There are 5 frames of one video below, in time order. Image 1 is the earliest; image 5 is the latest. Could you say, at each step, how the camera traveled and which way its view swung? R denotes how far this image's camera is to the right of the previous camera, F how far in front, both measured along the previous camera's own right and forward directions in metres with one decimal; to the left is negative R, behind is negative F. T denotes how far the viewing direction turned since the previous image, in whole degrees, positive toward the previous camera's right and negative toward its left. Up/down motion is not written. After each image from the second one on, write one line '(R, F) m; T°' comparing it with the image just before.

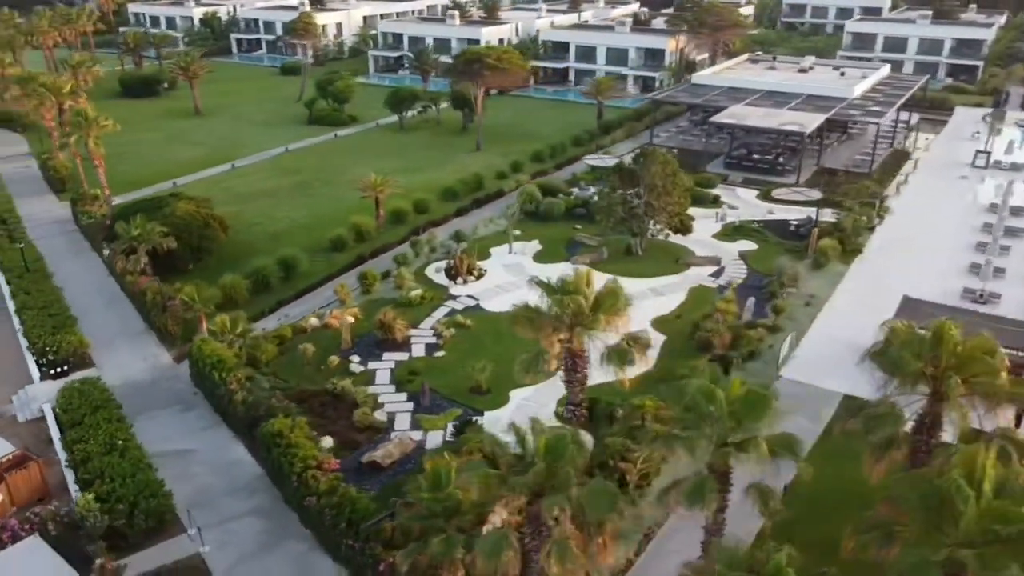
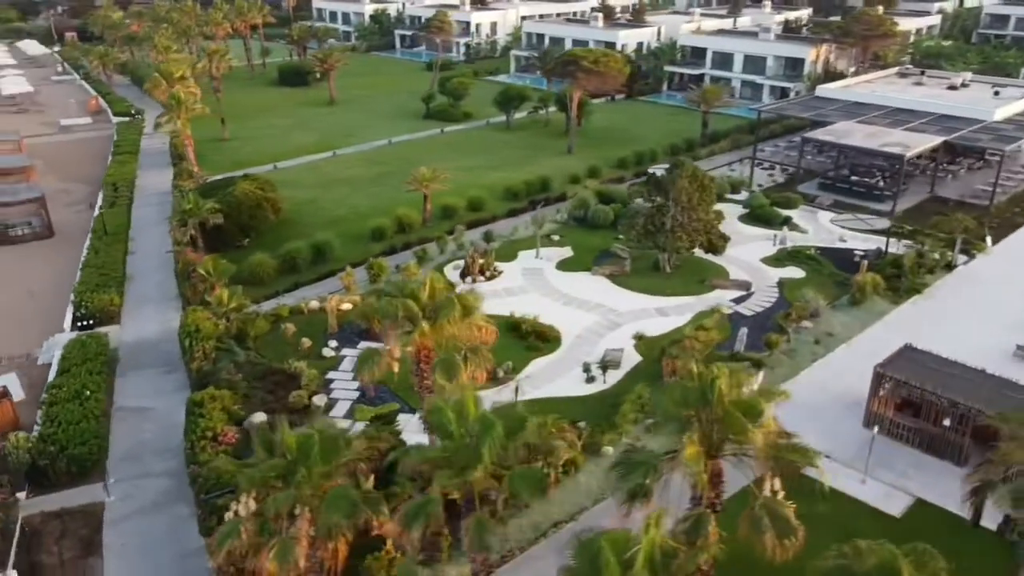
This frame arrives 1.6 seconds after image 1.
(+7.9, +1.3) m; -13°
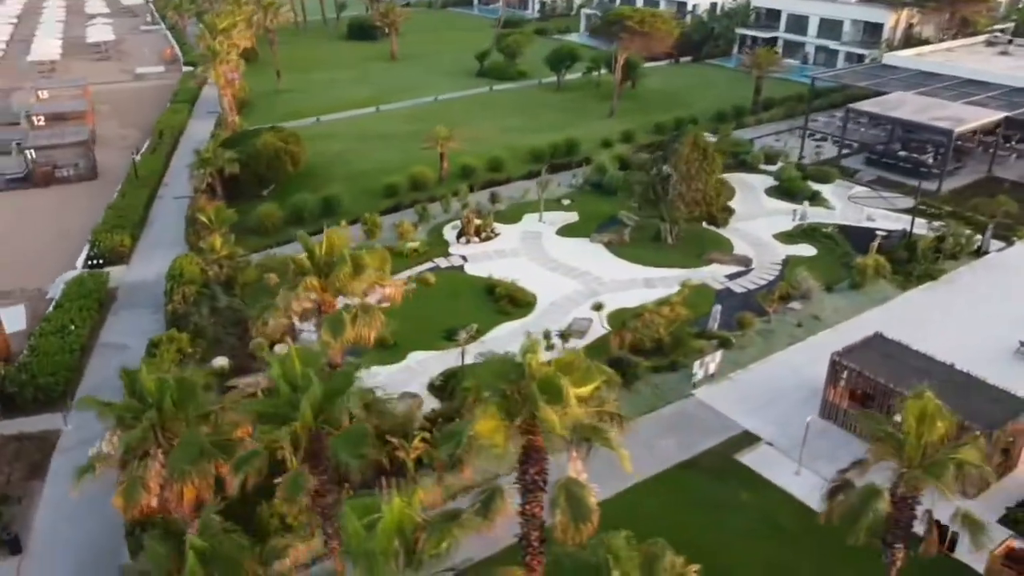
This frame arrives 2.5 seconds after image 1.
(+4.6, +0.6) m; -7°
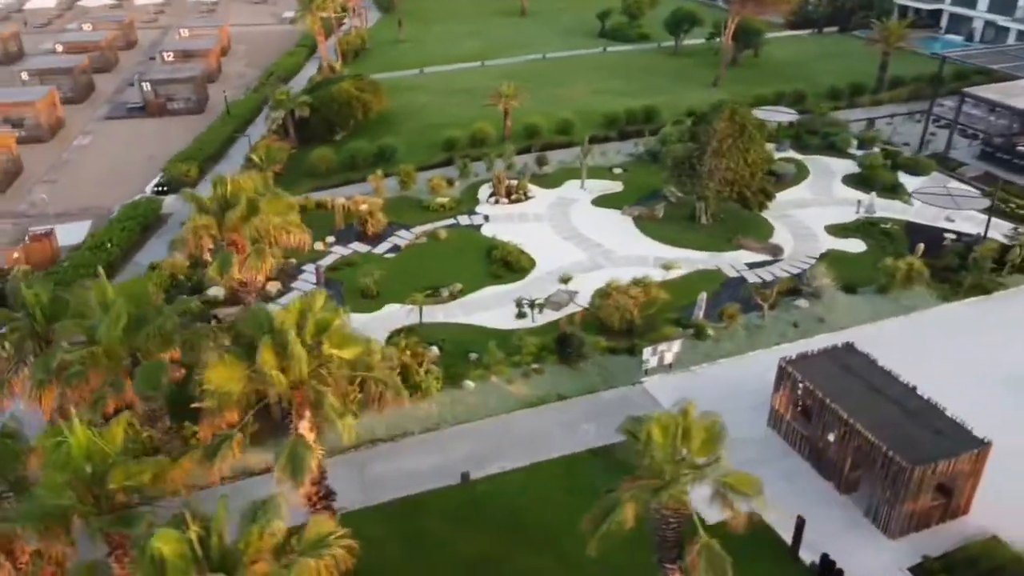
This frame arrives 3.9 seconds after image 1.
(+6.6, +1.1) m; -12°
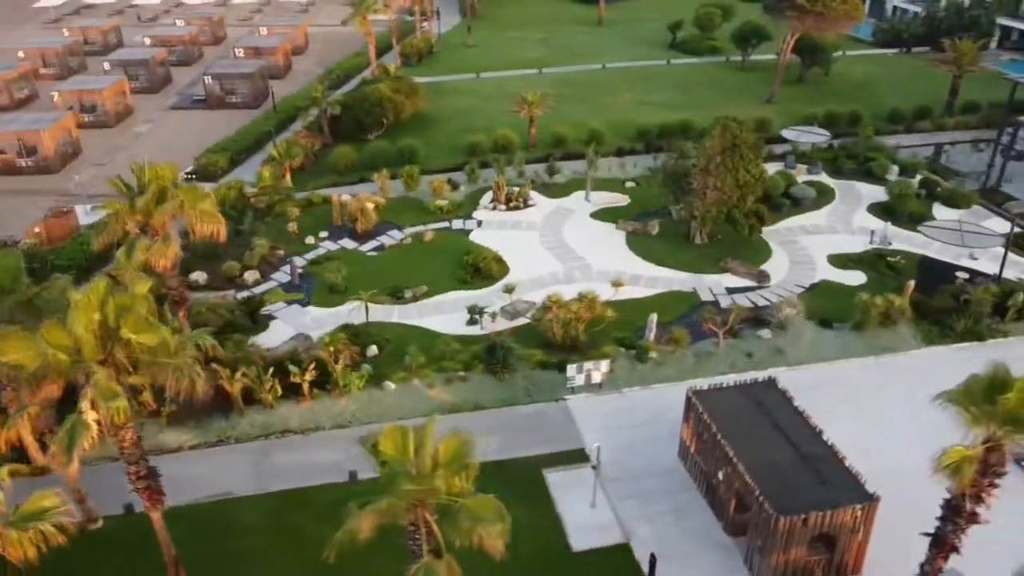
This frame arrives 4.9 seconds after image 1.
(+5.4, +0.6) m; -8°
